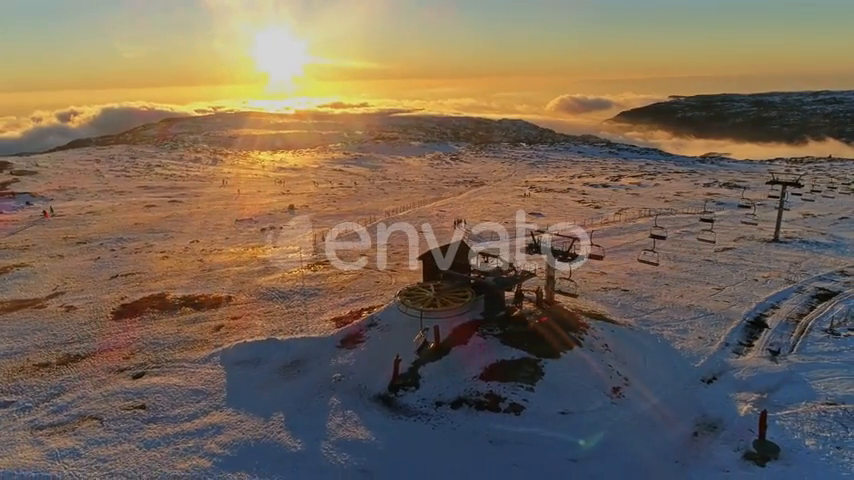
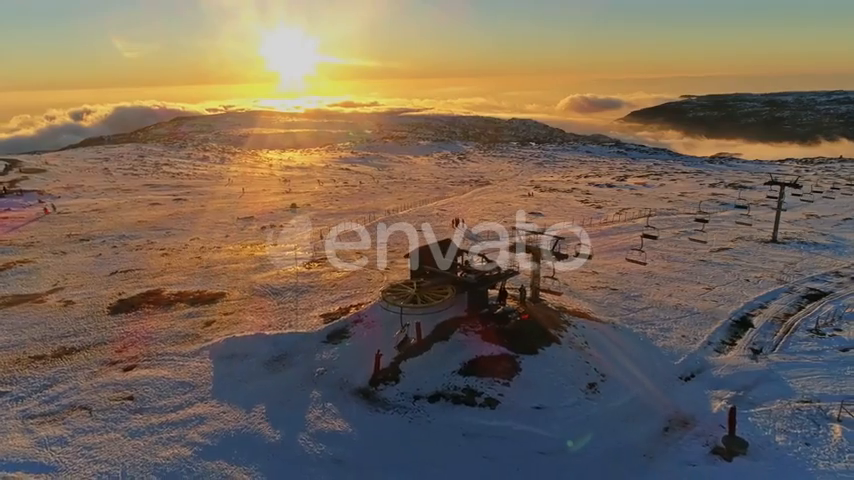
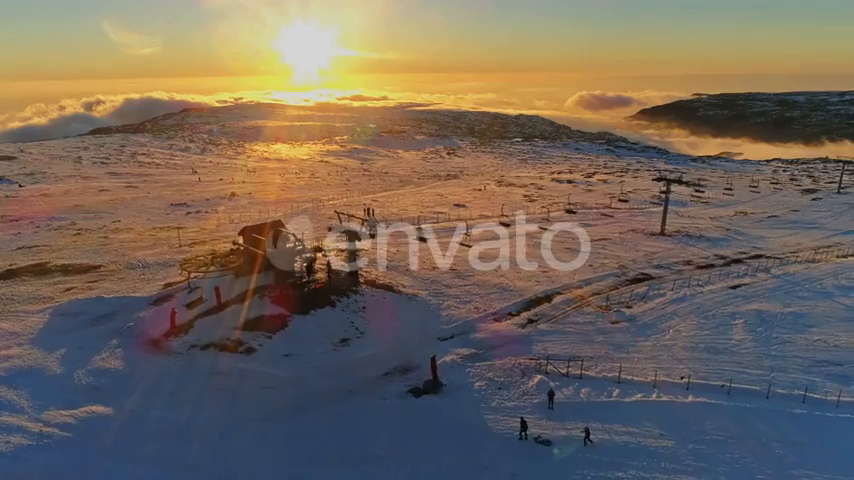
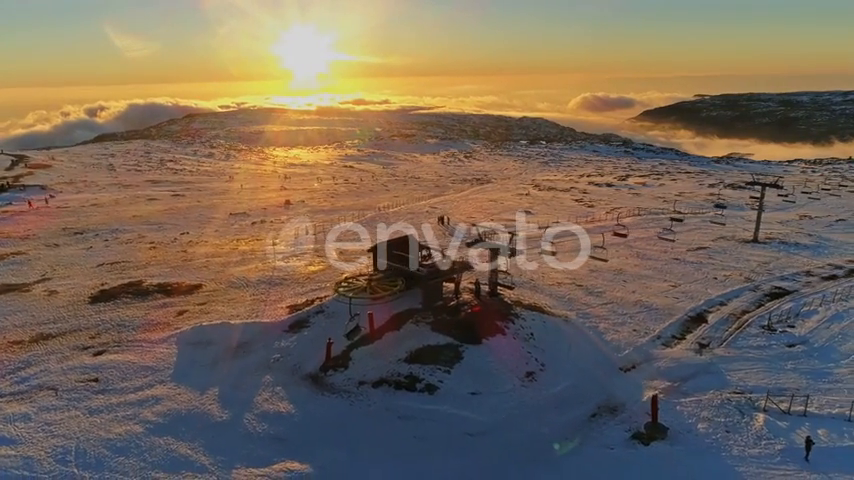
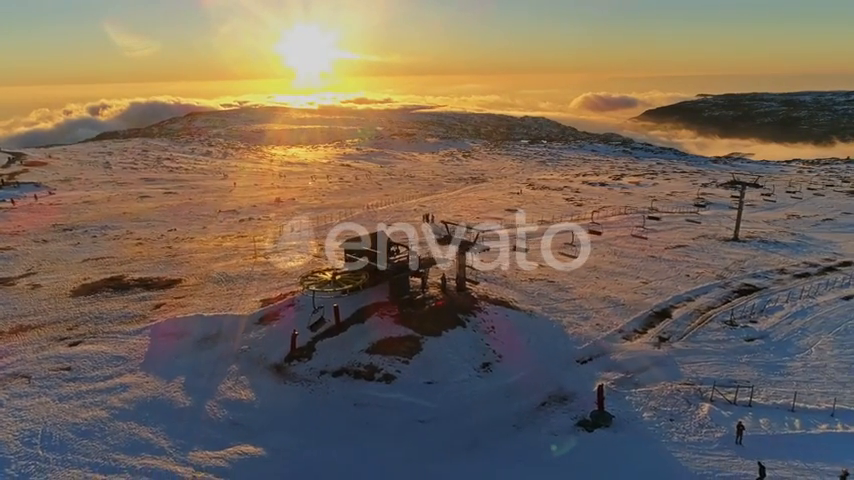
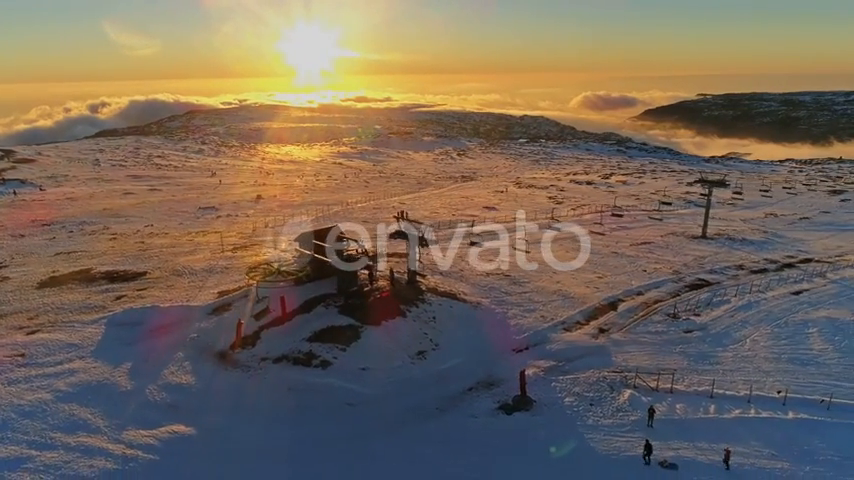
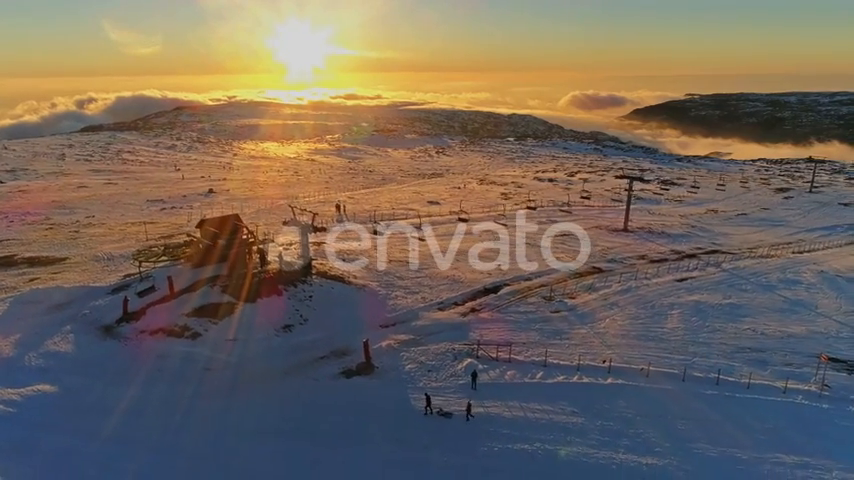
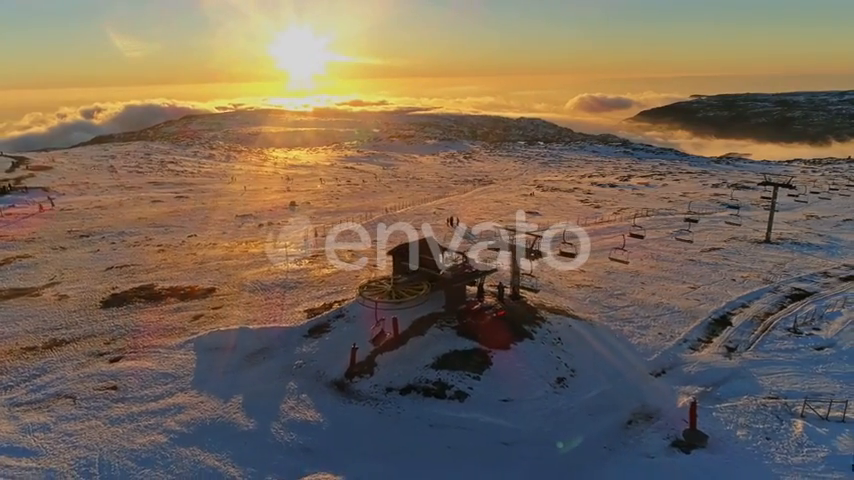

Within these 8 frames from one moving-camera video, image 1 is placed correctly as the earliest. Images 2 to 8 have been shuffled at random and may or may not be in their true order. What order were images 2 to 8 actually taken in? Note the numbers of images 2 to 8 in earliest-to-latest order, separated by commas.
2, 8, 4, 5, 6, 3, 7
